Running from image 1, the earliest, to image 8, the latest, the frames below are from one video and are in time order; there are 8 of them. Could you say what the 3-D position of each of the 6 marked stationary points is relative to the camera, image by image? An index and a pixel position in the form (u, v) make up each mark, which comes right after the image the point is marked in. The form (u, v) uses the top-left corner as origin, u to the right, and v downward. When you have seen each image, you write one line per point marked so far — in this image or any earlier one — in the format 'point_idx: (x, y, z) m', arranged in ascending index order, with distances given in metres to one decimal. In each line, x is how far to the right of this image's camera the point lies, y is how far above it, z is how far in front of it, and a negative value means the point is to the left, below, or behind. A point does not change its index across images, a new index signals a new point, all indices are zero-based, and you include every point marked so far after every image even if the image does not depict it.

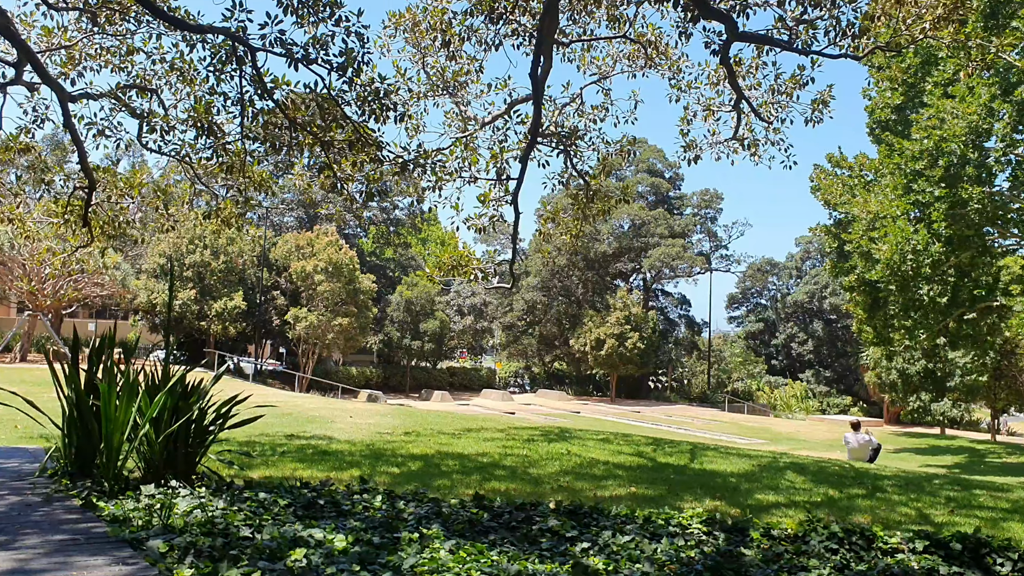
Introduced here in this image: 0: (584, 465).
0: (+0.5, -1.3, +6.8) m
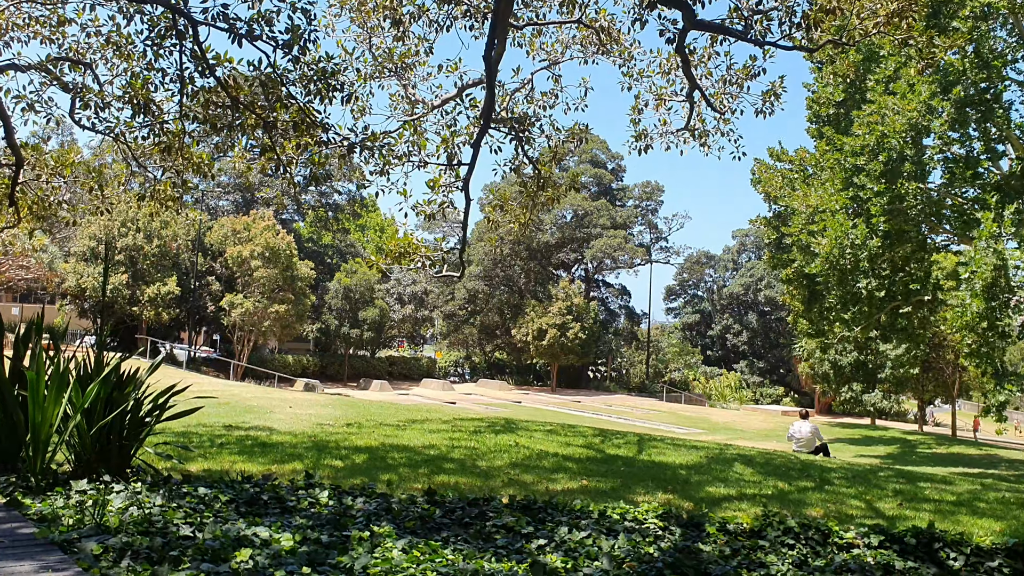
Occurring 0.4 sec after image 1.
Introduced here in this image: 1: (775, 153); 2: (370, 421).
0: (+0.2, -1.2, +6.7) m
1: (+4.8, +2.4, +16.9) m
2: (-1.3, -1.3, +8.8) m
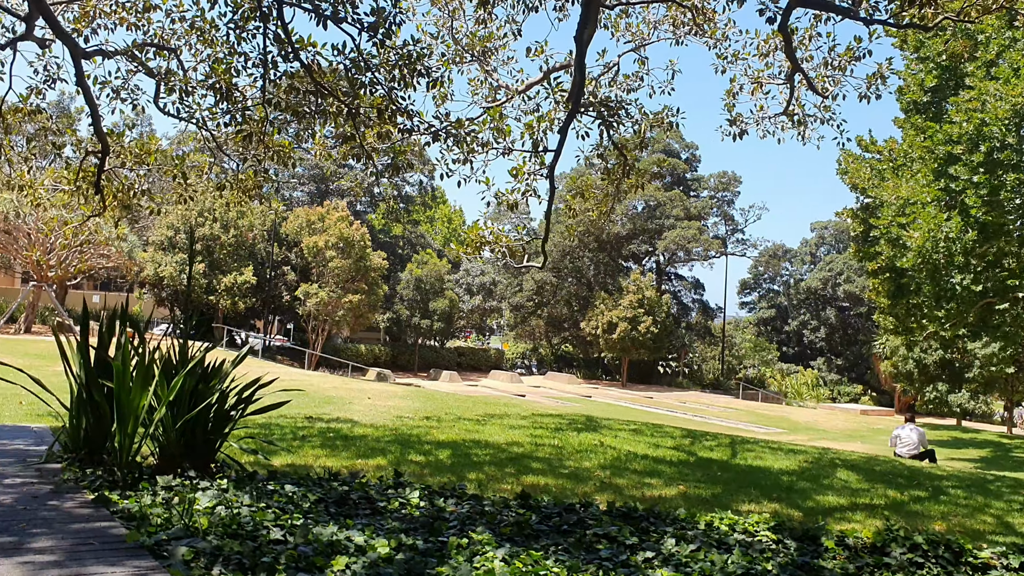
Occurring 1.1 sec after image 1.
0: (+0.8, -1.2, +6.4) m
1: (+6.1, +2.5, +16.2) m
2: (-0.6, -1.2, +8.6) m
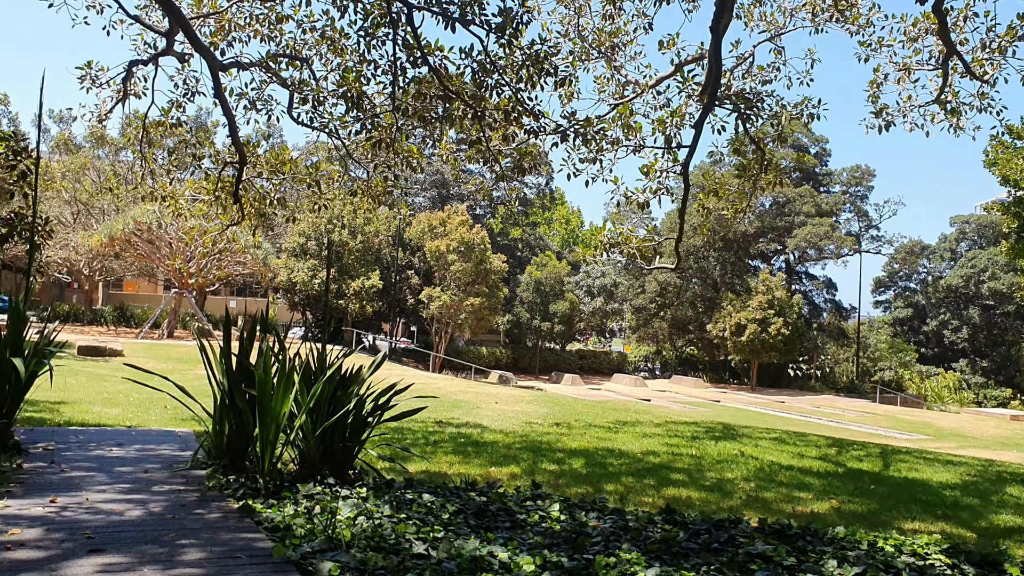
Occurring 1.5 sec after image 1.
0: (+1.7, -1.2, +6.1) m
1: (+8.2, +2.6, +15.1) m
2: (+0.6, -1.2, +8.4) m
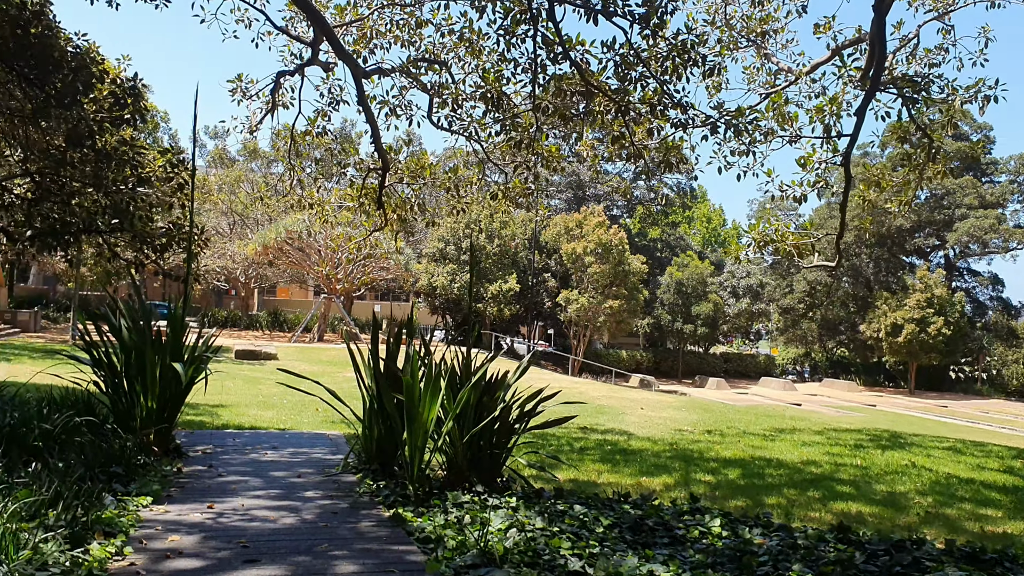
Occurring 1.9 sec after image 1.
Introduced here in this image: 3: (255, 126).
0: (+2.6, -1.2, +5.6) m
1: (+10.3, +2.7, +13.6) m
2: (+1.9, -1.2, +8.1) m
3: (-2.3, +1.4, +8.3) m
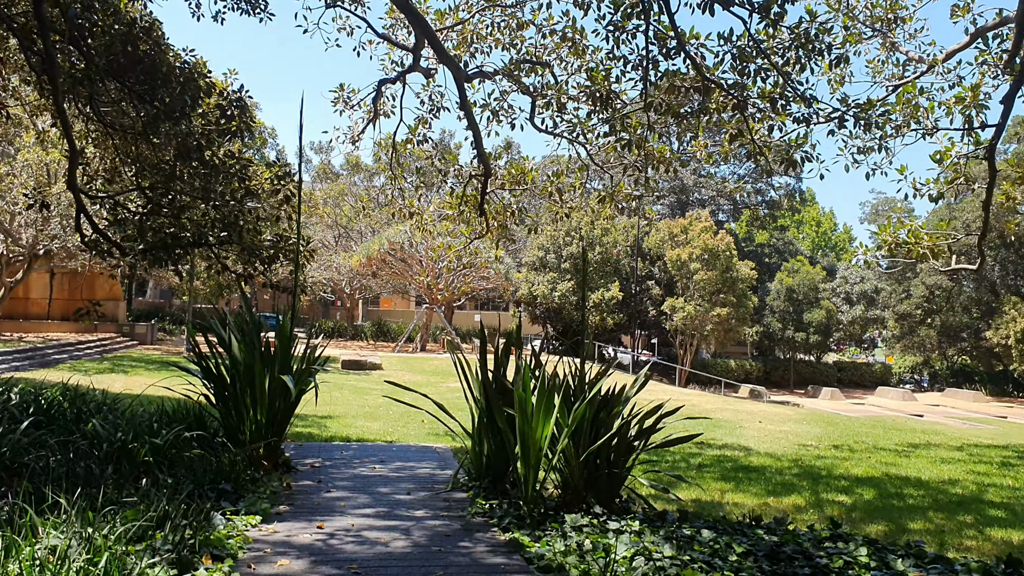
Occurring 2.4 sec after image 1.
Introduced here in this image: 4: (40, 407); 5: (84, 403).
0: (+3.2, -1.2, +5.0) m
1: (+11.7, +2.7, +12.2) m
2: (+2.8, -1.3, +7.5) m
3: (-1.4, +1.3, +8.3) m
4: (-2.7, -0.7, +5.3) m
5: (-2.7, -0.7, +5.8) m
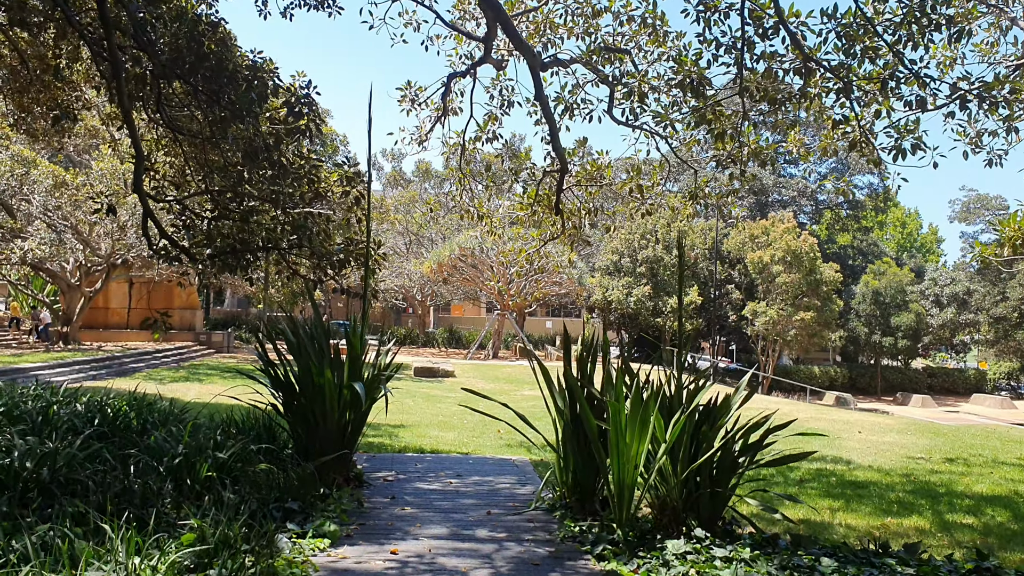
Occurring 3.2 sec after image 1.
0: (+3.7, -1.2, +4.3) m
1: (+12.6, +2.7, +10.9) m
2: (+3.4, -1.2, +6.9) m
3: (-0.7, +1.3, +7.9) m
4: (-2.2, -0.7, +5.1) m
5: (-2.2, -0.8, +5.5) m
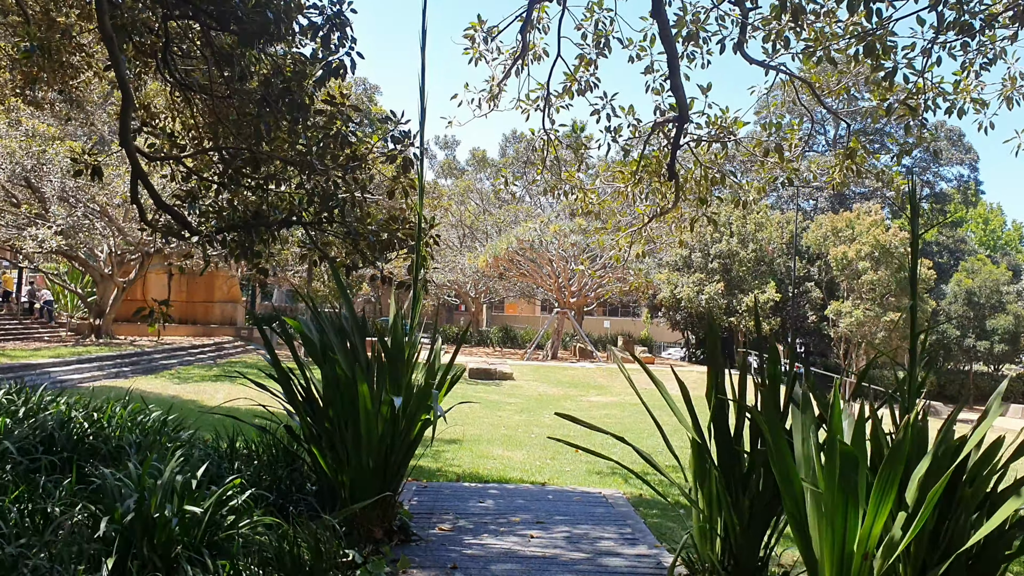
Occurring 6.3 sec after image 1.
0: (+4.0, -1.1, +2.7) m
1: (+13.4, +2.7, +8.8) m
2: (+3.9, -1.2, +5.2) m
3: (-0.1, +1.4, +6.5) m
4: (-1.8, -0.6, +3.8) m
5: (-1.7, -0.6, +4.2) m
